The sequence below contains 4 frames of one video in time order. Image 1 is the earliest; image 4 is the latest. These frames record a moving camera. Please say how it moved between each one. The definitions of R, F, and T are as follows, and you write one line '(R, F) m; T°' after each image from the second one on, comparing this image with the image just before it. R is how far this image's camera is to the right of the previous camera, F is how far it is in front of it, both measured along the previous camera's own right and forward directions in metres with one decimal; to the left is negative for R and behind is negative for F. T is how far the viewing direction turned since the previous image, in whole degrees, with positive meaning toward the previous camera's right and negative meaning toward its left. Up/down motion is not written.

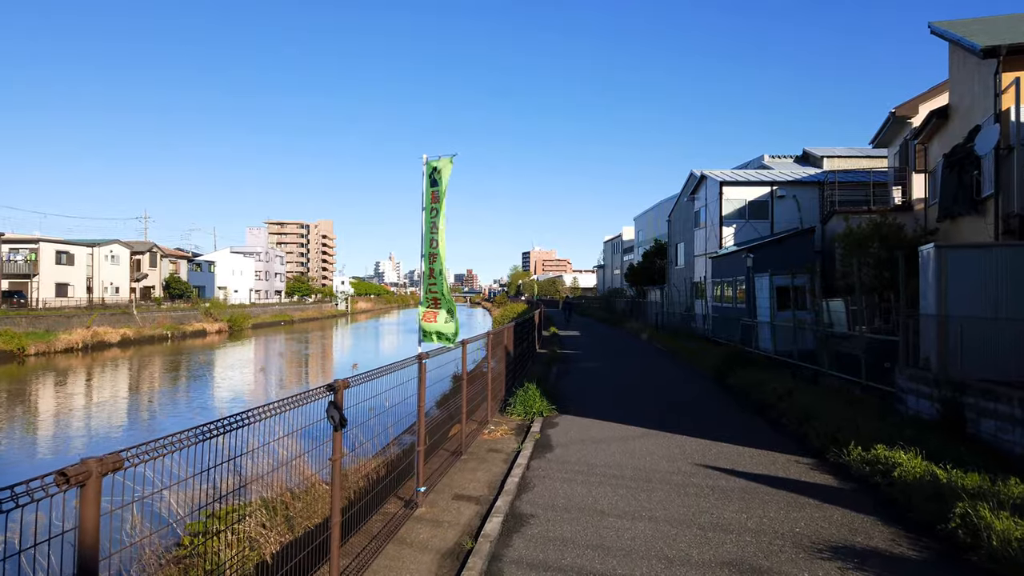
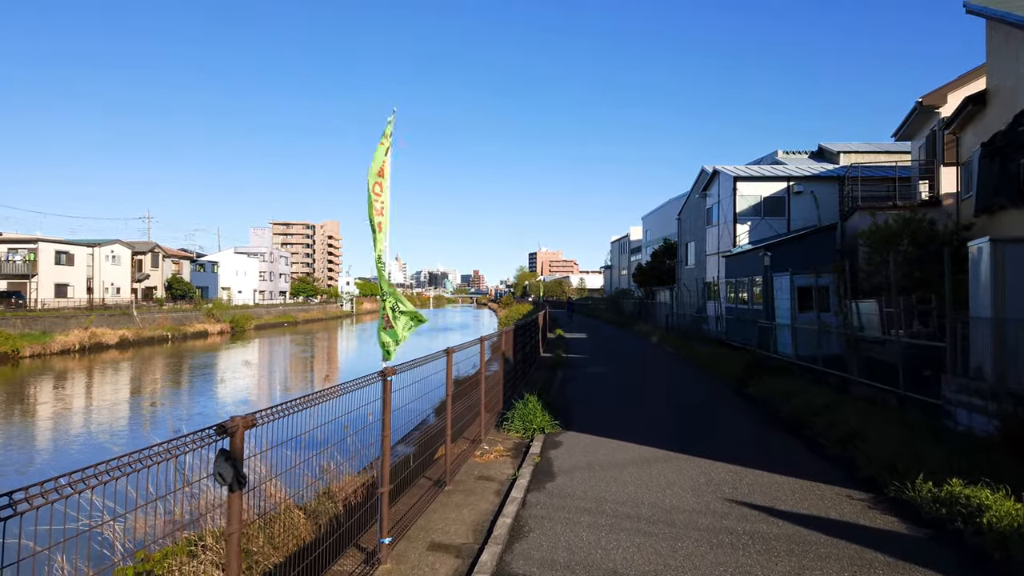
(+0.1, +1.0) m; -1°
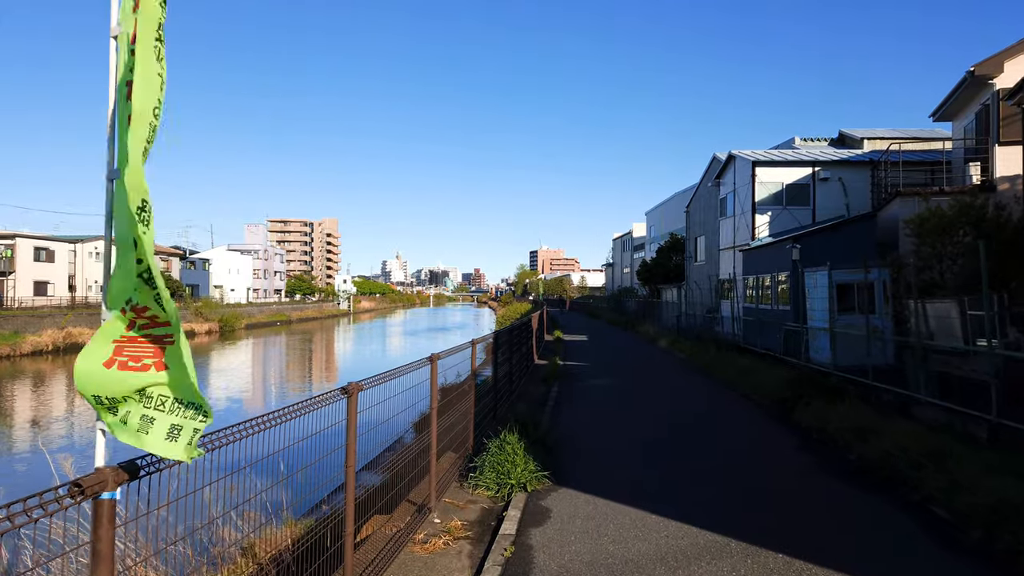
(+0.3, +2.3) m; 0°
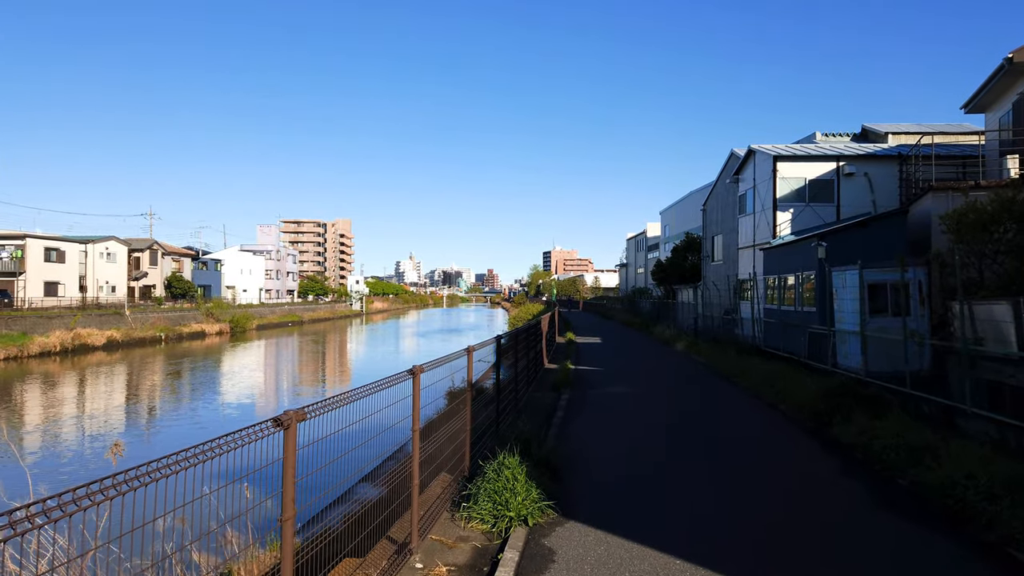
(+0.1, +0.8) m; -1°
